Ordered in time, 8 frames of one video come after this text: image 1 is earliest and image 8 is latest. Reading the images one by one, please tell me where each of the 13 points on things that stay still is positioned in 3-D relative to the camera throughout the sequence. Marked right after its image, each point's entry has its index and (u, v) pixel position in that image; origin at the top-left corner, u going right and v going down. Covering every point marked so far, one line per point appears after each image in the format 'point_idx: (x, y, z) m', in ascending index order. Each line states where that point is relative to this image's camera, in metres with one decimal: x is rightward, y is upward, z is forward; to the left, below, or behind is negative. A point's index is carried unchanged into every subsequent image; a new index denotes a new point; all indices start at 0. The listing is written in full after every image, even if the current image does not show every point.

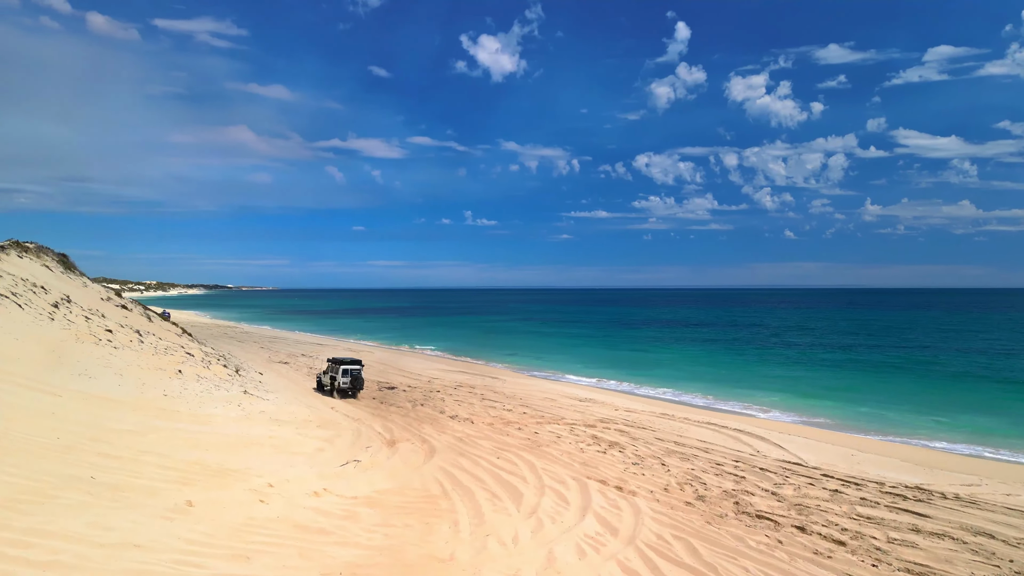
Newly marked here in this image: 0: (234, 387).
0: (-6.7, -2.4, +17.9) m
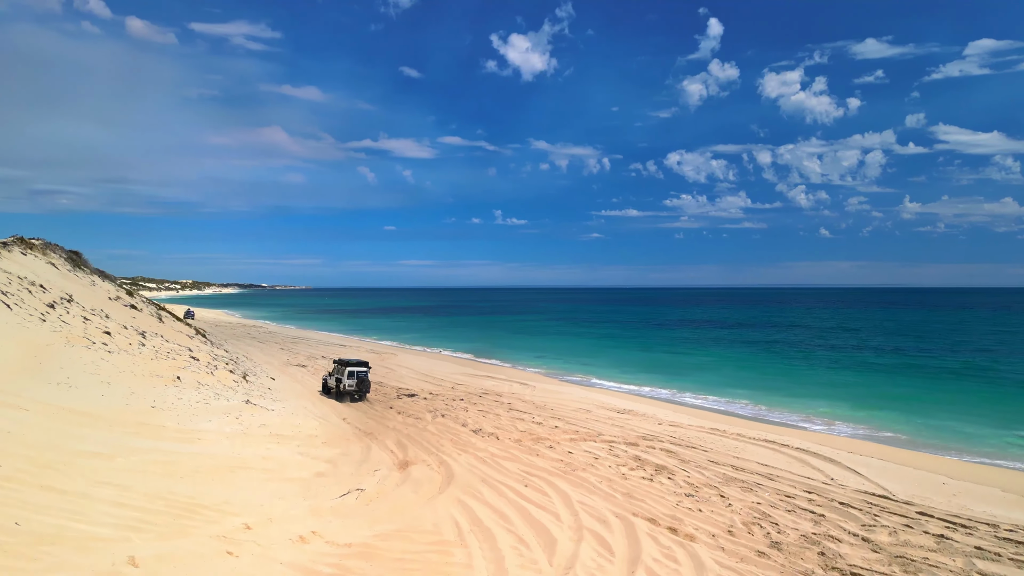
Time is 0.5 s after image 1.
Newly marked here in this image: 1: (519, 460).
0: (-6.1, -2.4, +16.3) m
1: (+0.1, -2.9, +12.6) m
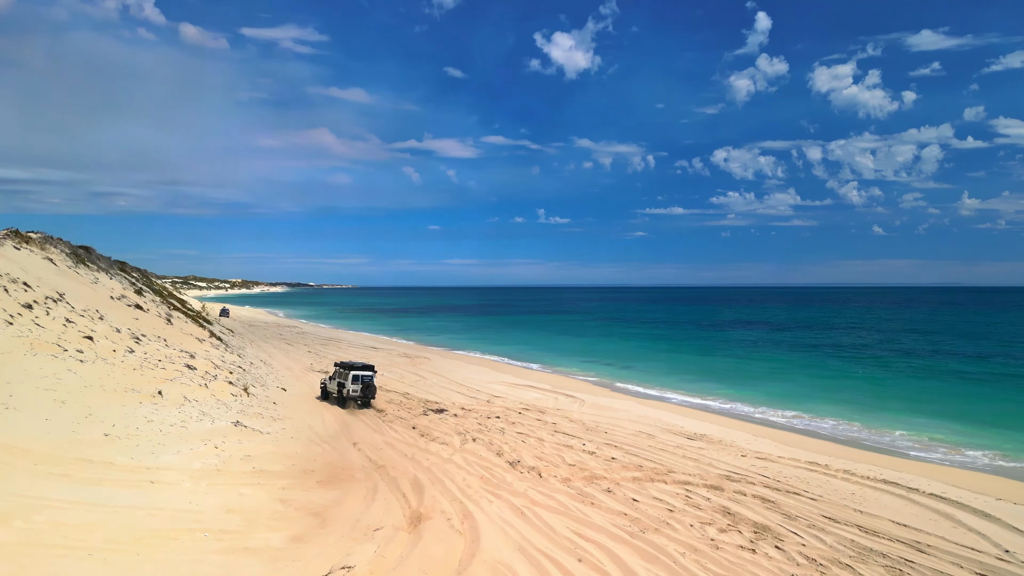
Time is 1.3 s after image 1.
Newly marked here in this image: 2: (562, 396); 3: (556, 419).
0: (-5.2, -2.3, +13.6) m
1: (+0.7, -2.9, +9.6) m
2: (+1.4, -2.9, +20.0) m
3: (+1.0, -2.9, +16.2) m
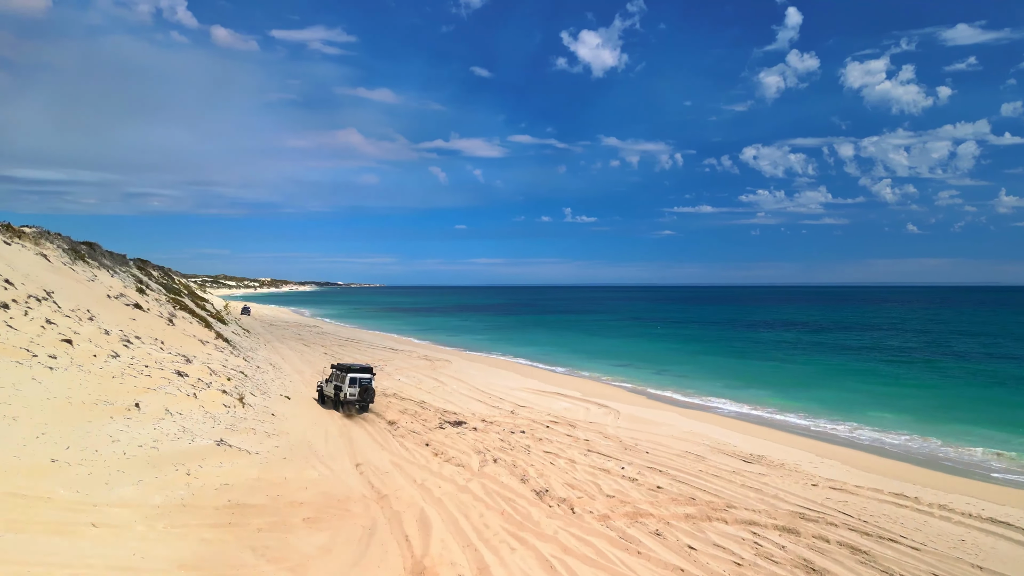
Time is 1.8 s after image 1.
0: (-4.8, -2.3, +11.9) m
1: (+1.0, -2.8, +7.6) m
2: (+2.0, -2.9, +18.1) m
3: (+1.5, -2.8, +14.2) m
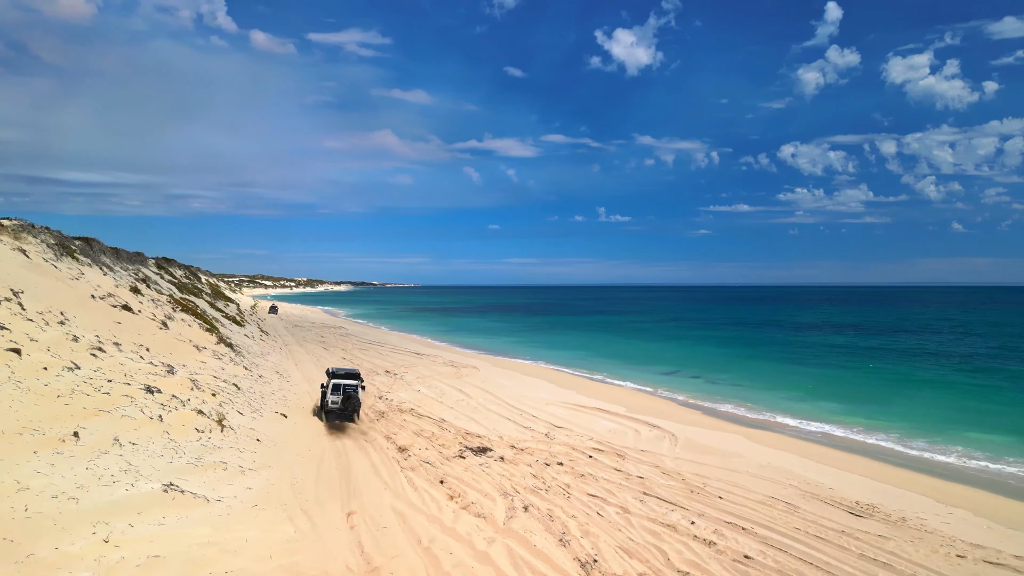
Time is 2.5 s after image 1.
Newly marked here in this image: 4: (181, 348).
0: (-4.3, -2.3, +9.4) m
1: (+1.3, -2.8, +4.9) m
2: (+2.8, -2.9, +15.3) m
3: (+2.0, -2.8, +11.5) m
4: (-7.9, -1.4, +17.6) m
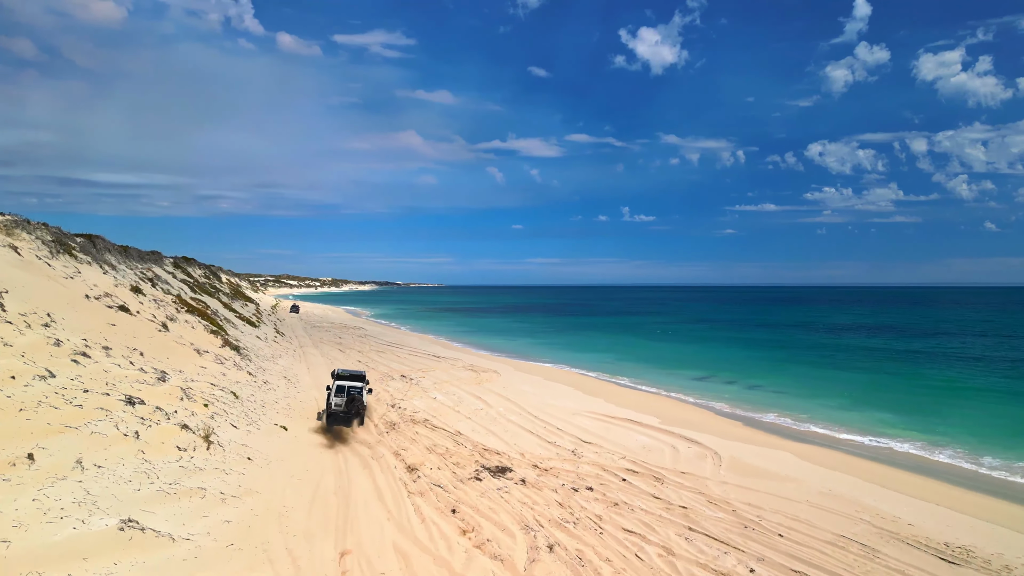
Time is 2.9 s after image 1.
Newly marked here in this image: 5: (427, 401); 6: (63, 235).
0: (-4.1, -2.3, +8.1) m
1: (+1.4, -2.8, +3.4) m
2: (+3.2, -2.9, +13.8) m
3: (+2.3, -2.8, +10.0) m
4: (-7.4, -1.4, +16.4) m
5: (-2.1, -2.8, +18.0) m
6: (-11.9, +1.4, +19.7) m
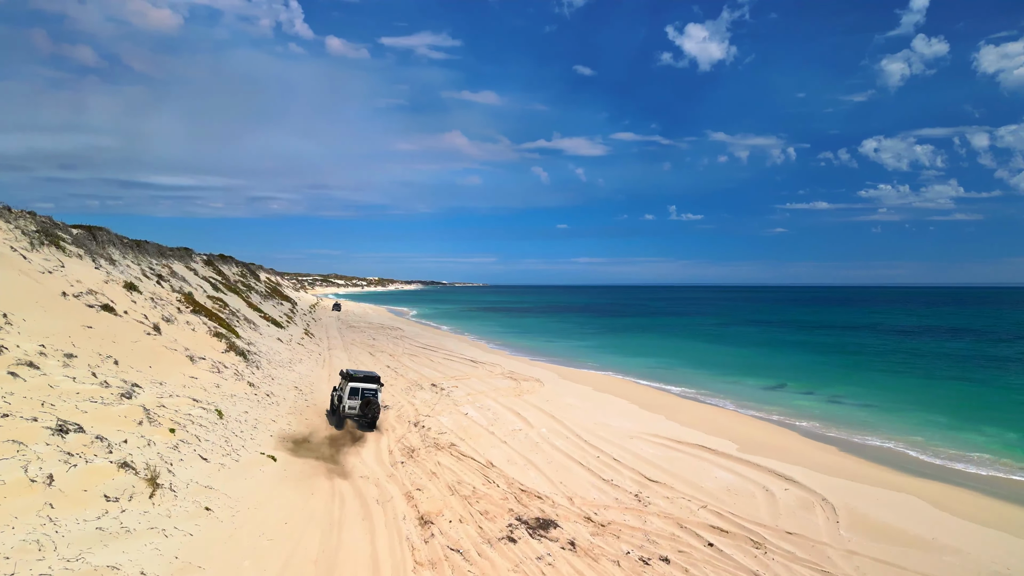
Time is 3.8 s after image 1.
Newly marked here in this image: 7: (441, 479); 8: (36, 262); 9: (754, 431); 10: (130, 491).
0: (-3.7, -2.2, +5.6) m
1: (+1.4, -2.8, +0.5) m
2: (+3.9, -2.8, +10.7) m
3: (+2.8, -2.8, +7.0) m
4: (-6.5, -1.3, +14.0) m
5: (-1.1, -2.7, +15.3) m
6: (-10.9, +1.5, +17.6) m
7: (-1.0, -2.7, +10.6) m
8: (-9.7, +0.5, +15.1) m
9: (+5.2, -3.0, +15.9) m
10: (-4.0, -2.1, +7.7) m
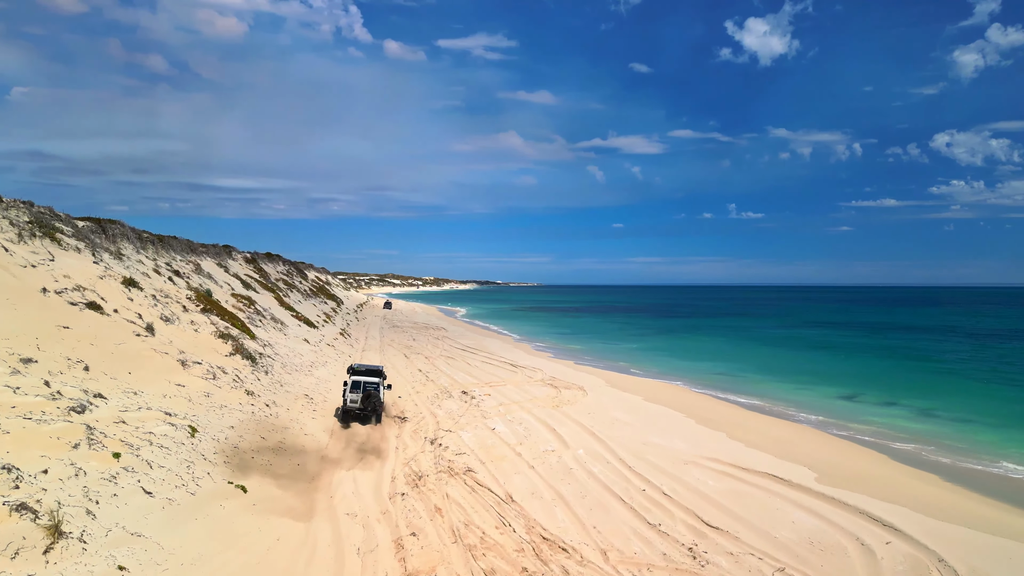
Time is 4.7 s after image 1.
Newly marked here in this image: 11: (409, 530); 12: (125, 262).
0: (-3.9, -2.1, +3.7) m
1: (+0.9, -2.7, -1.6) m
2: (+4.1, -2.8, +8.3) m
3: (+2.7, -2.7, +4.7) m
4: (-6.0, -1.3, +12.4) m
5: (-0.5, -2.6, +13.3) m
6: (-10.1, +1.6, +16.3) m
7: (-0.8, -2.7, +8.6) m
8: (-9.1, +0.6, +13.7) m
9: (+5.8, -3.0, +13.4) m
10: (-3.9, -2.0, +5.9) m
11: (-1.1, -2.7, +8.1) m
12: (-9.1, +0.6, +17.6) m
